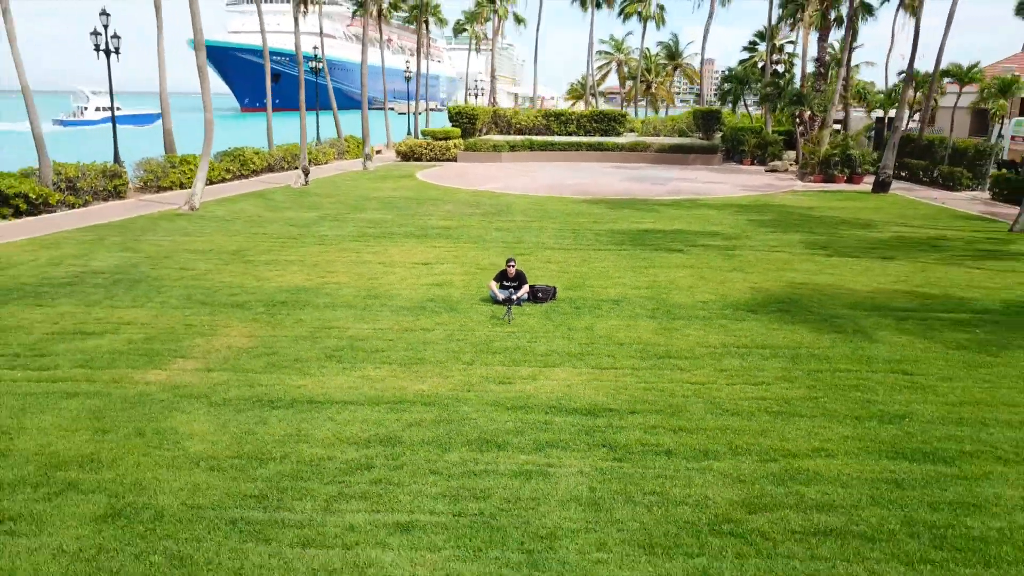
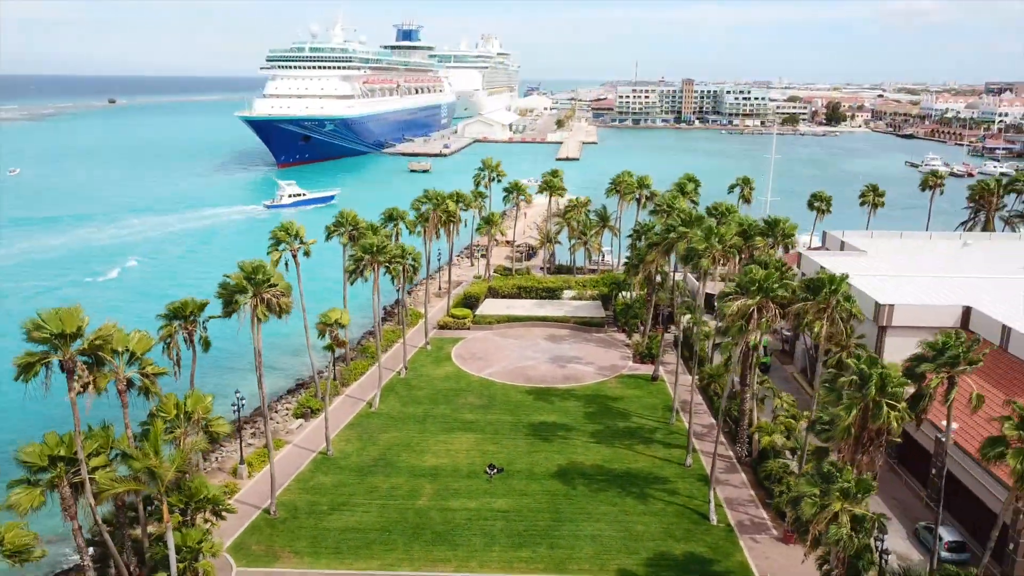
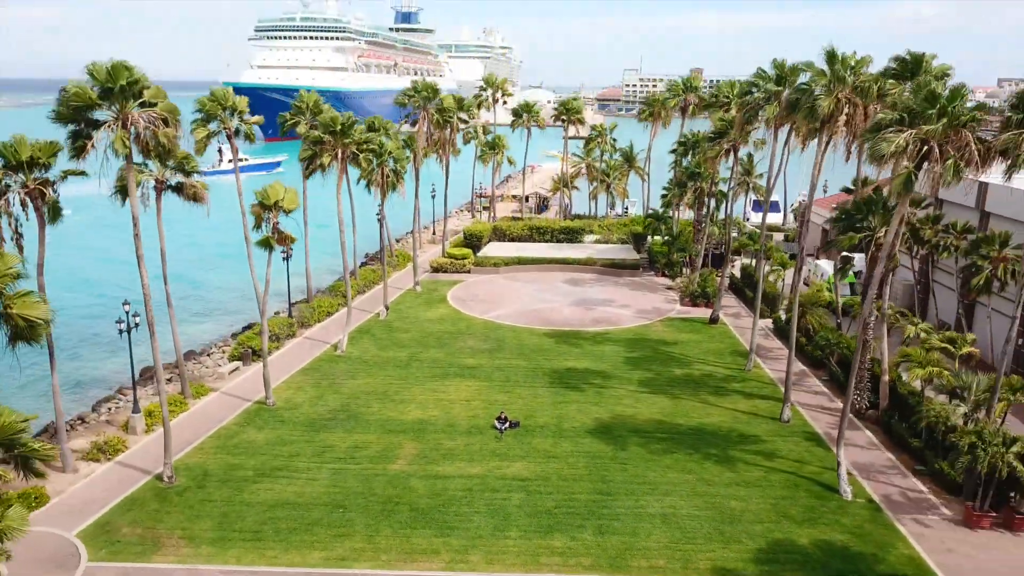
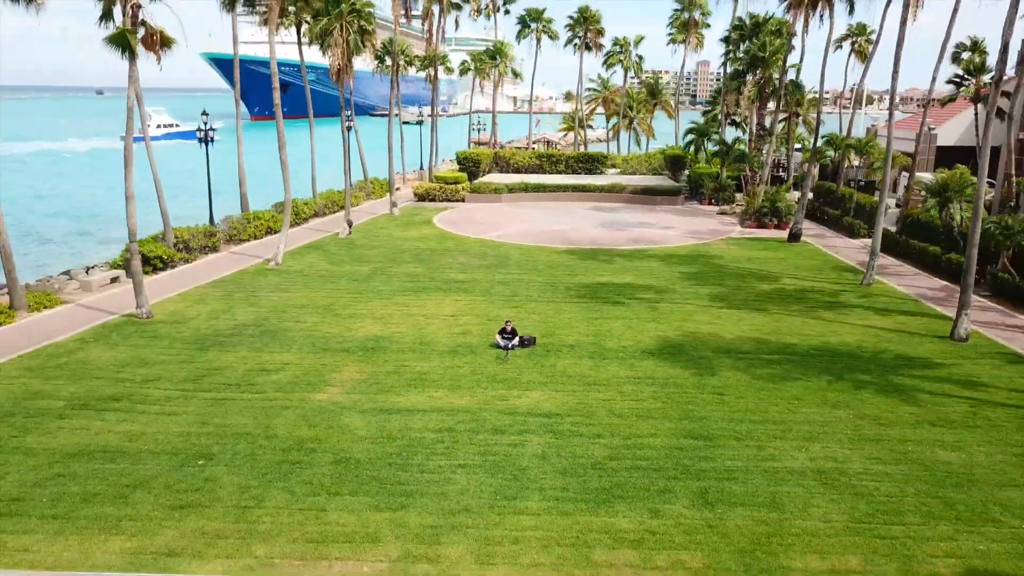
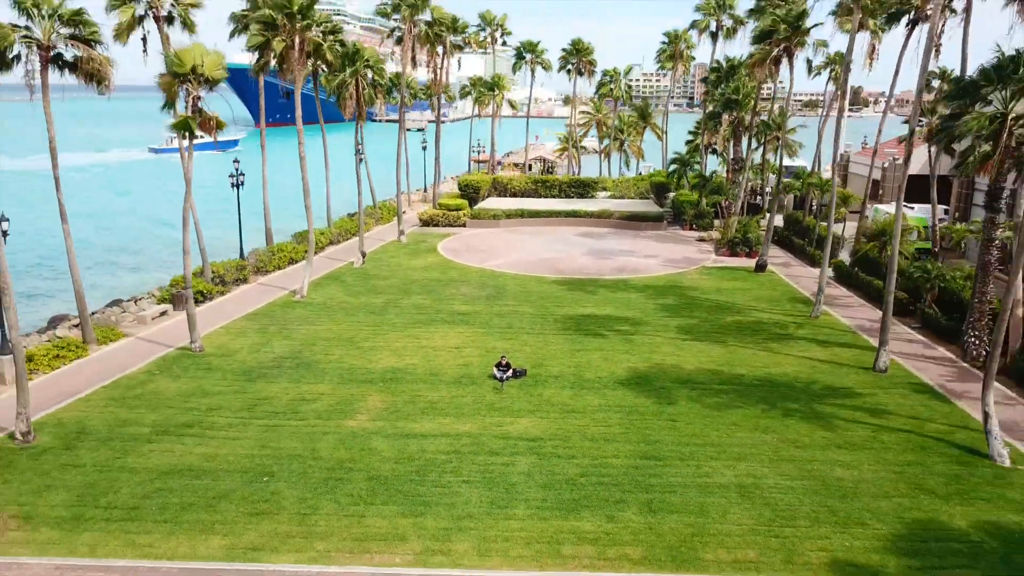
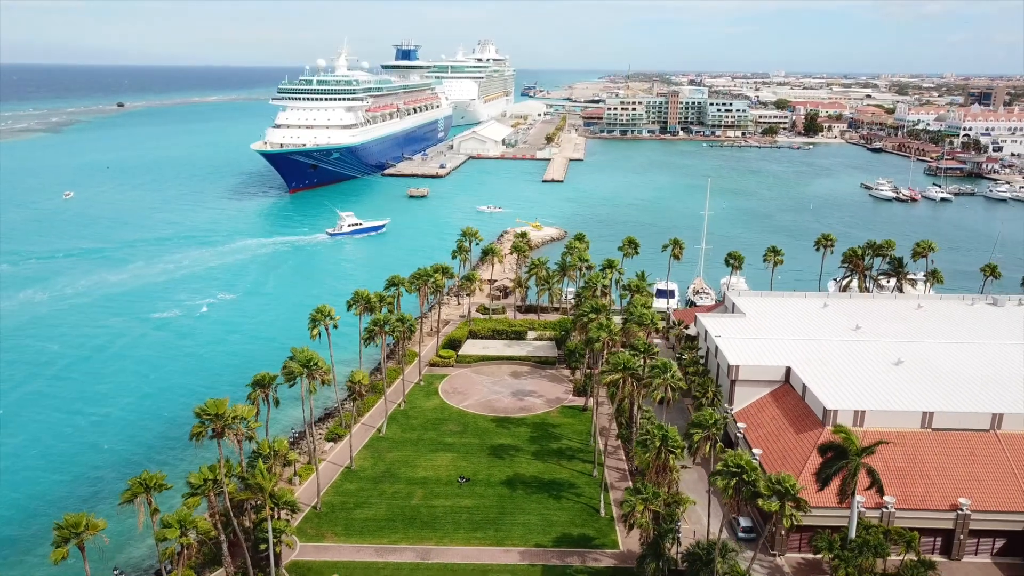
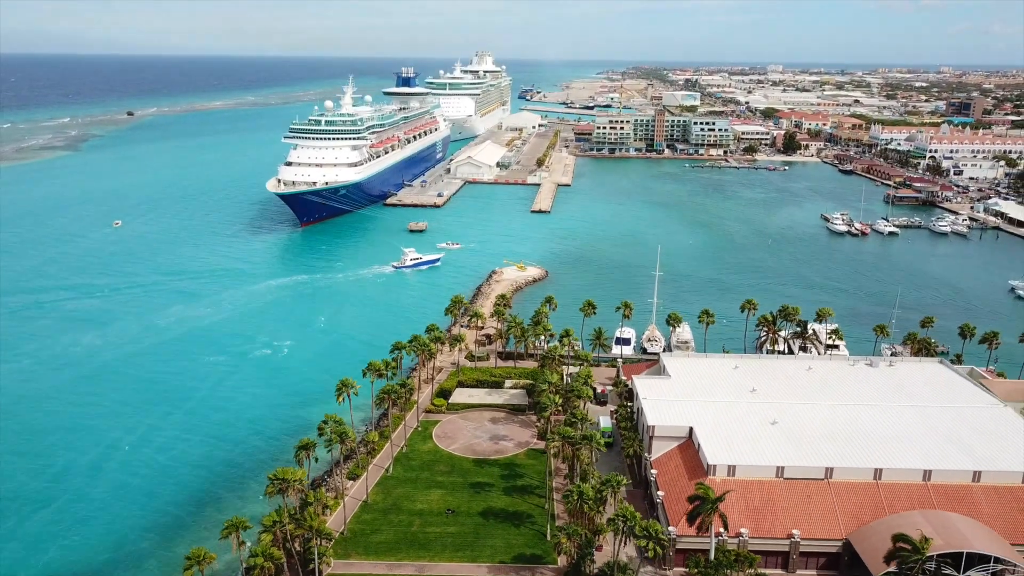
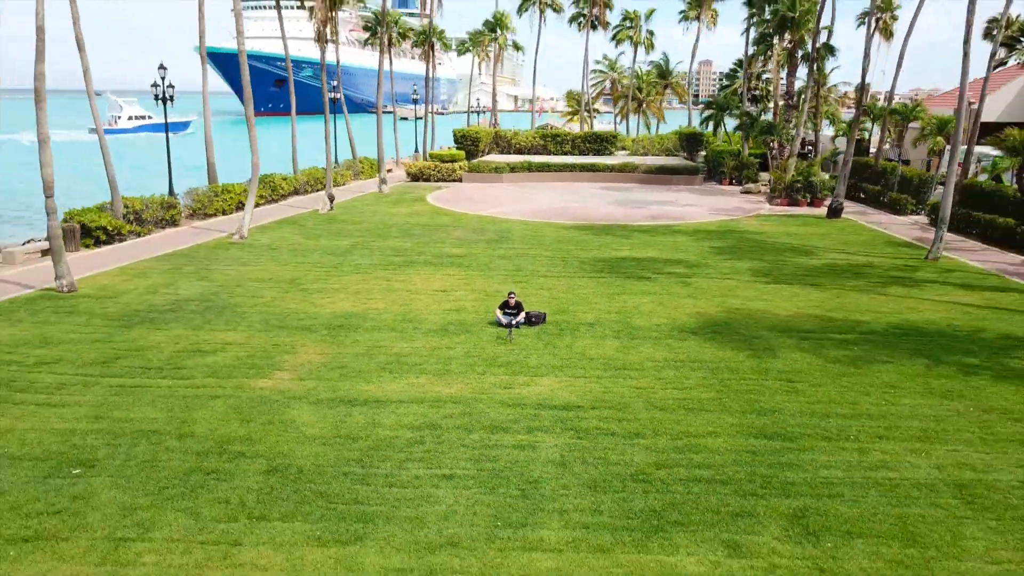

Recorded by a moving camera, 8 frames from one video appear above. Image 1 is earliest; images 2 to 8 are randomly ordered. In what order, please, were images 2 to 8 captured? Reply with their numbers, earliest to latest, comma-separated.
8, 4, 5, 3, 2, 6, 7
